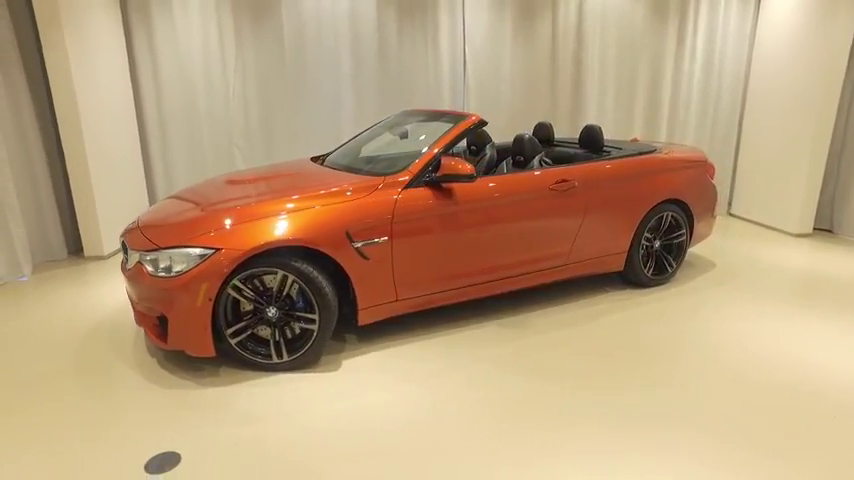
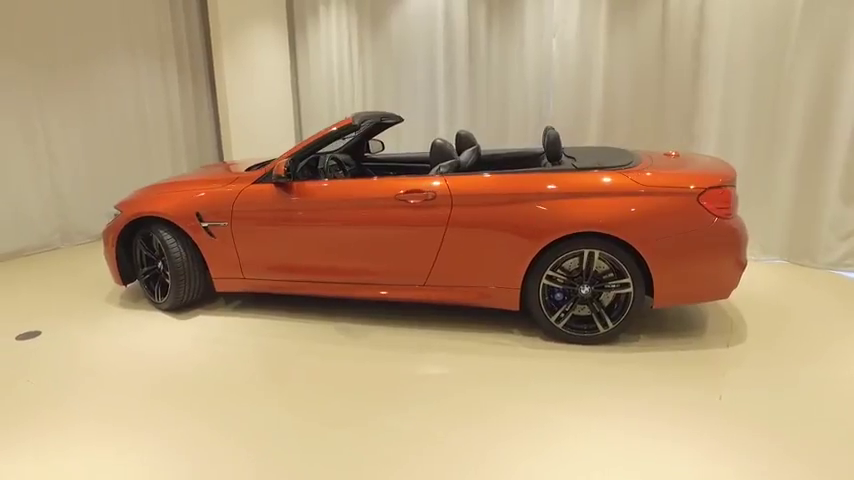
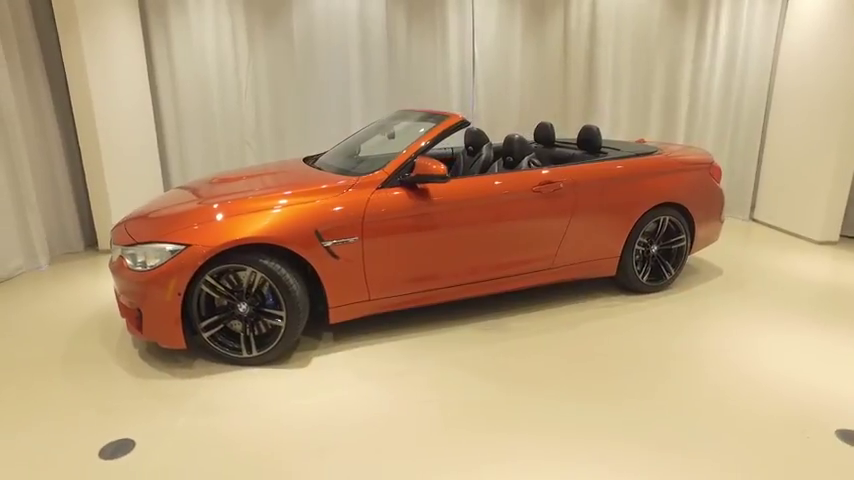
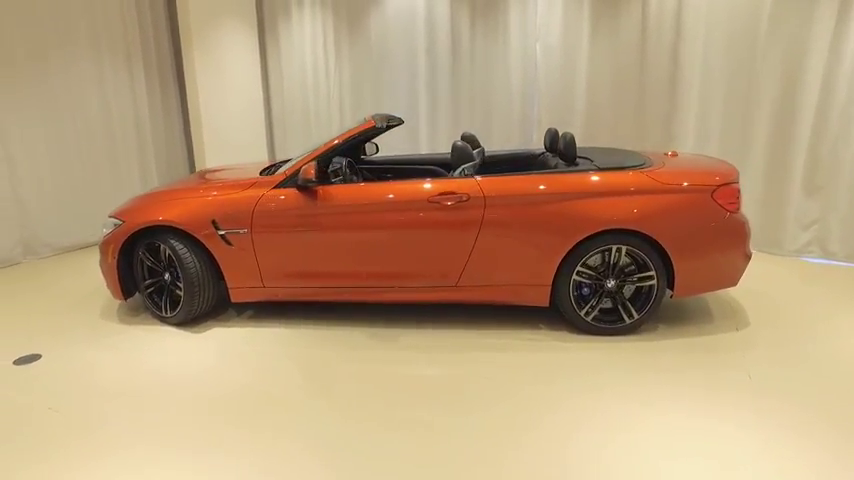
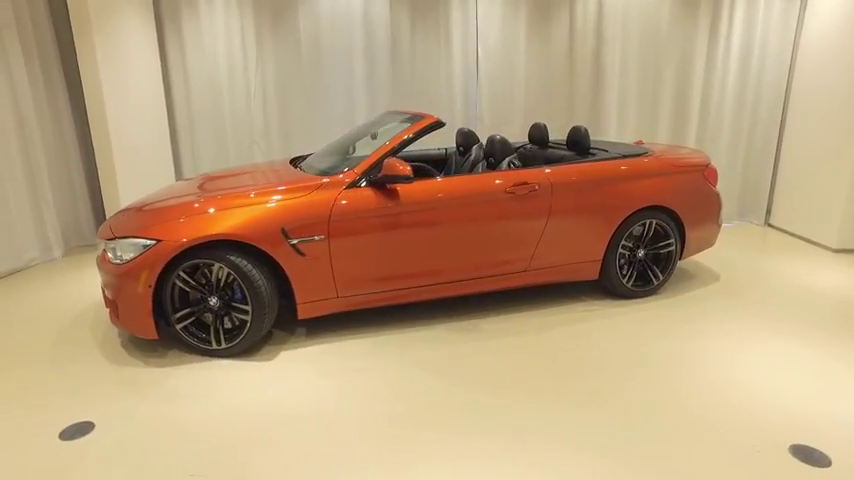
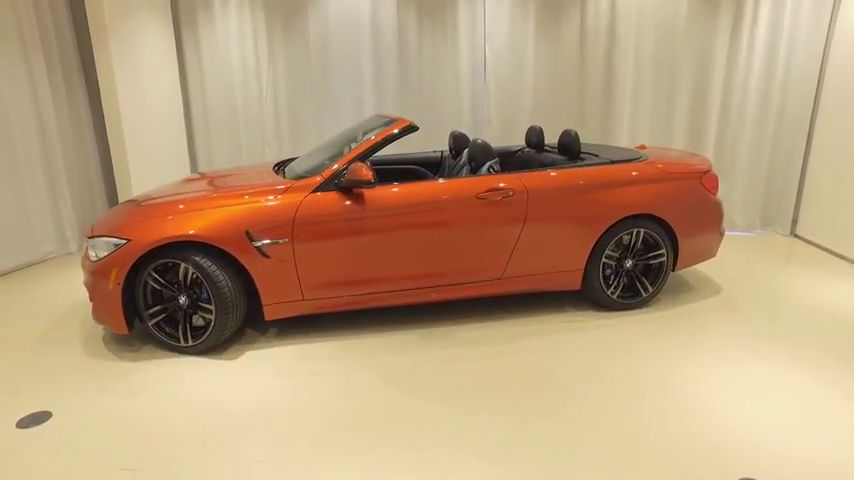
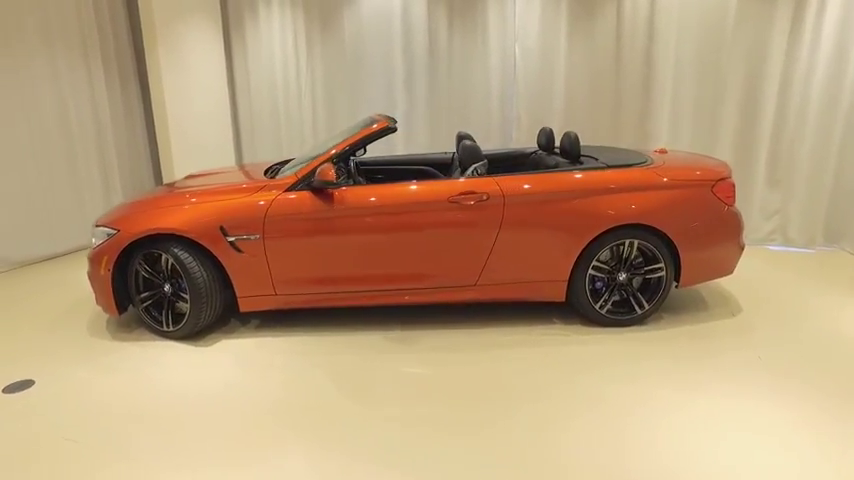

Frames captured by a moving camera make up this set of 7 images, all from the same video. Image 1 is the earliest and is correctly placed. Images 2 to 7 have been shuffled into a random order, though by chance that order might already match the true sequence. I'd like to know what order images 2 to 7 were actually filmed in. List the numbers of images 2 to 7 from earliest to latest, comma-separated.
3, 5, 6, 7, 4, 2
